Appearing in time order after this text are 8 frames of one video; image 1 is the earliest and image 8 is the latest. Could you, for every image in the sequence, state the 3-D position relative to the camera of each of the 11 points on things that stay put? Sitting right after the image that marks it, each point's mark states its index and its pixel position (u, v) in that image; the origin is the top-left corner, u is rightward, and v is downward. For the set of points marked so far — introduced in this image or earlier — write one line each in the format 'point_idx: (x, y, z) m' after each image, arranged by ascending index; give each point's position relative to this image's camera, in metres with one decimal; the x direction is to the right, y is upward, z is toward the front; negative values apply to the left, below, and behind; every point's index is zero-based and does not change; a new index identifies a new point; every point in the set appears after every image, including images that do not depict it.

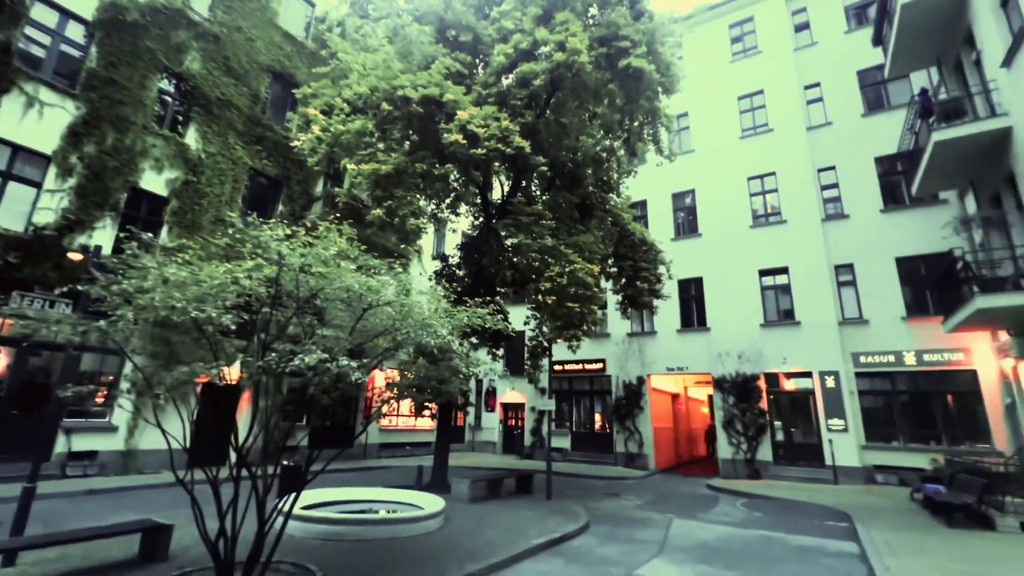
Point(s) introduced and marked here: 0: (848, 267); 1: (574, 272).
0: (+12.4, +0.8, +17.4) m
1: (+1.4, +0.3, +10.4) m
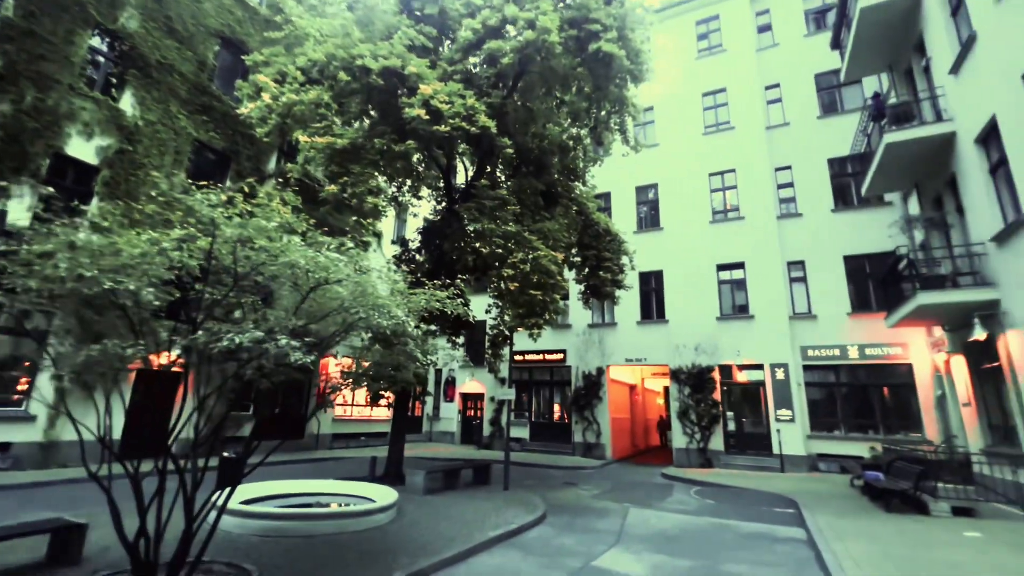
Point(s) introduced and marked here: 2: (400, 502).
0: (+11.0, +0.9, +18.0) m
1: (+0.6, +0.6, +10.2) m
2: (-2.1, -4.0, +8.7) m
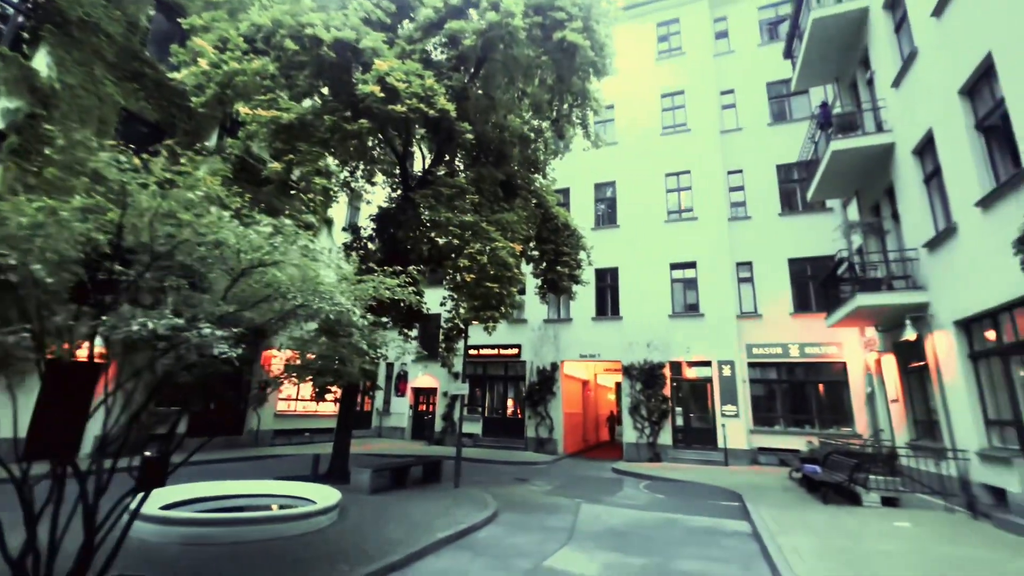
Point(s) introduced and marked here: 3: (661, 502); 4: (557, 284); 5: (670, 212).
0: (+9.3, +0.9, +18.7) m
1: (-0.3, +0.8, +9.9) m
2: (-3.0, -3.7, +8.3) m
3: (+3.3, -4.8, +10.6) m
4: (+1.2, +0.1, +13.0) m
5: (+6.6, +3.2, +19.9) m
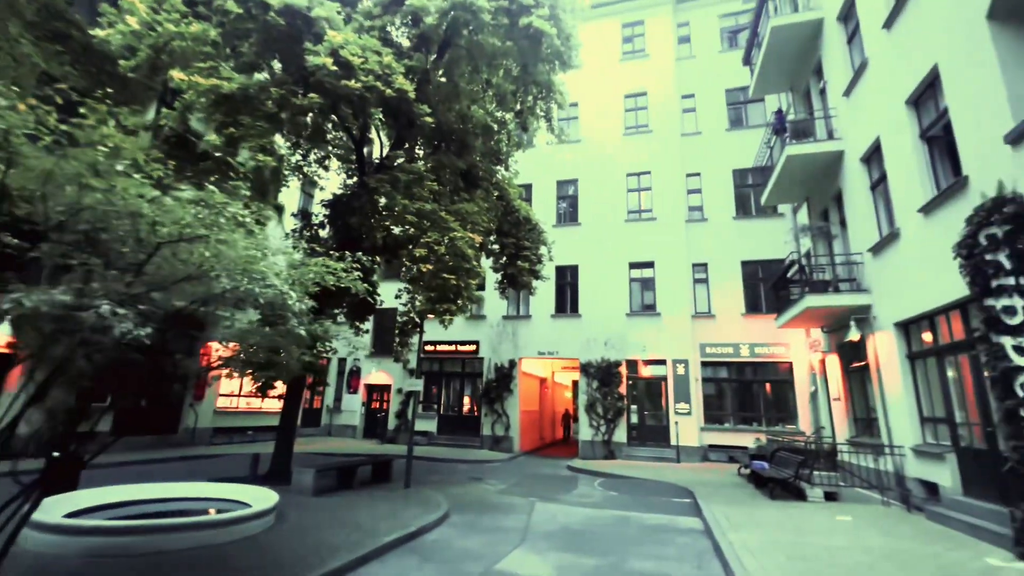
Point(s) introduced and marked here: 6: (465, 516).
0: (+7.7, +0.9, +19.1) m
1: (-1.2, +0.9, +9.6) m
2: (-3.7, -3.5, +7.7) m
3: (+2.3, -4.7, +10.6) m
4: (+0.1, +0.2, +12.7) m
5: (+5.0, +3.2, +20.0) m
6: (-0.8, -4.0, +8.3) m
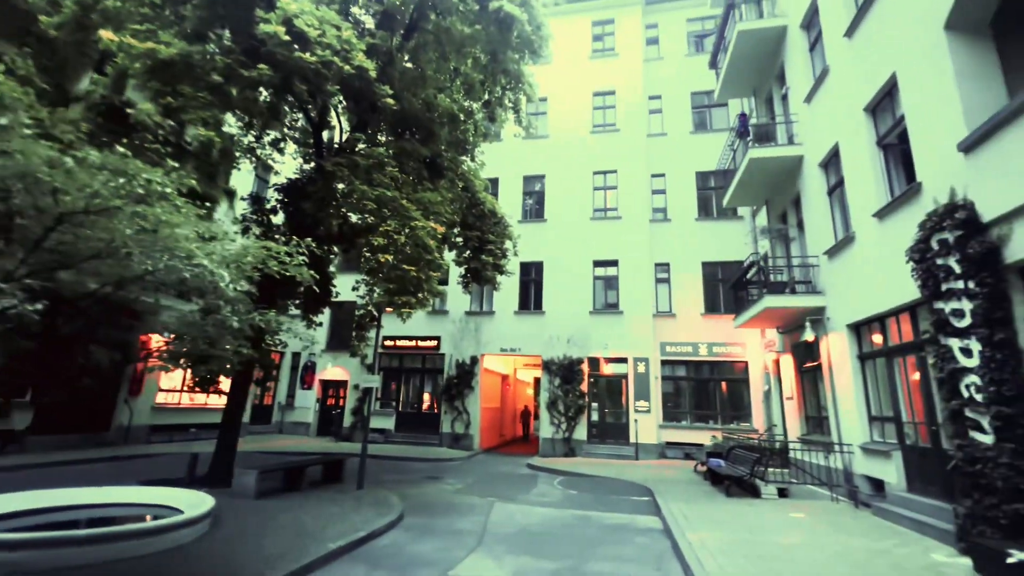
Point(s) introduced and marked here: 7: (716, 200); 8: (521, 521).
0: (+6.3, +0.9, +19.3) m
1: (-1.9, +1.1, +9.2) m
2: (-4.4, -3.3, +7.1) m
3: (+1.4, -4.7, +10.4) m
4: (-0.8, +0.4, +12.4) m
5: (+3.6, +3.3, +20.1) m
6: (-1.5, -3.8, +7.9) m
7: (+8.4, +3.6, +19.4) m
8: (+0.2, -4.0, +8.2) m
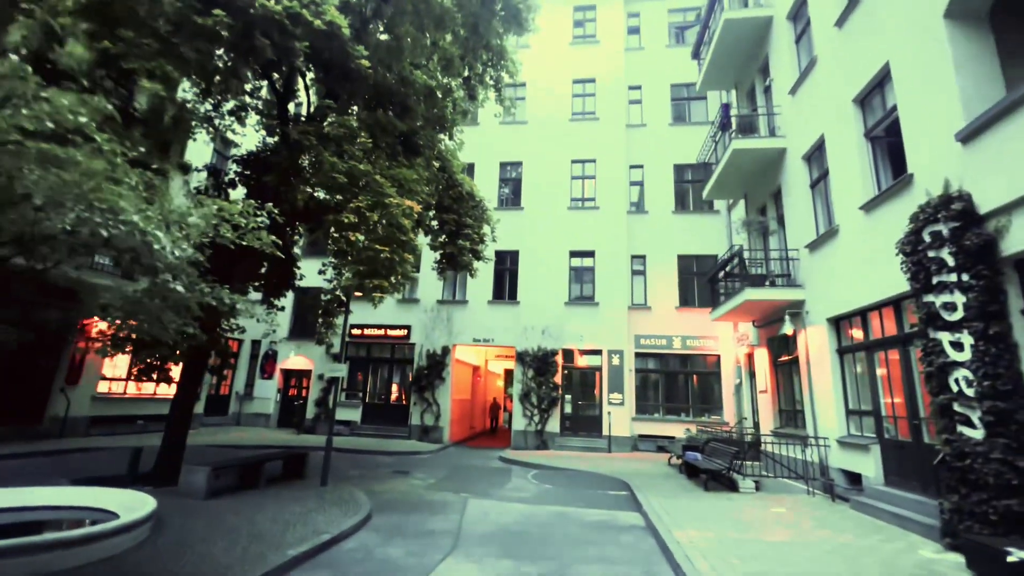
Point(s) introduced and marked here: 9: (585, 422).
0: (+5.3, +1.2, +19.1) m
1: (-2.2, +1.4, +8.5) m
2: (-4.7, -3.0, +6.4) m
3: (+0.8, -4.4, +10.1) m
4: (-1.4, +0.7, +11.8) m
5: (+2.6, +3.7, +19.7) m
6: (-1.9, -3.6, +7.4) m
7: (+7.4, +3.9, +19.3) m
8: (-0.2, -3.8, +7.7) m
9: (+2.8, -5.0, +17.6) m
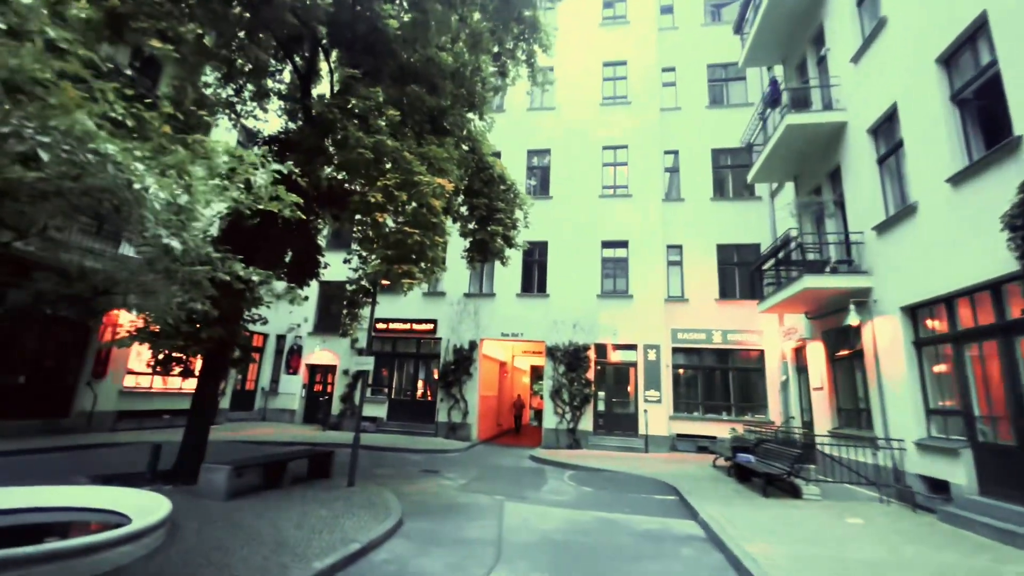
0: (+6.4, +1.5, +18.2) m
1: (-1.5, +1.6, +7.9) m
2: (-4.1, -2.8, +5.9) m
3: (+1.6, -4.1, +9.3) m
4: (-0.6, +1.0, +11.2) m
5: (+3.7, +4.0, +18.8) m
6: (-1.3, -3.3, +6.7) m
7: (+8.5, +4.2, +18.2) m
8: (+0.4, -3.5, +7.0) m
9: (+3.8, -4.7, +16.8) m
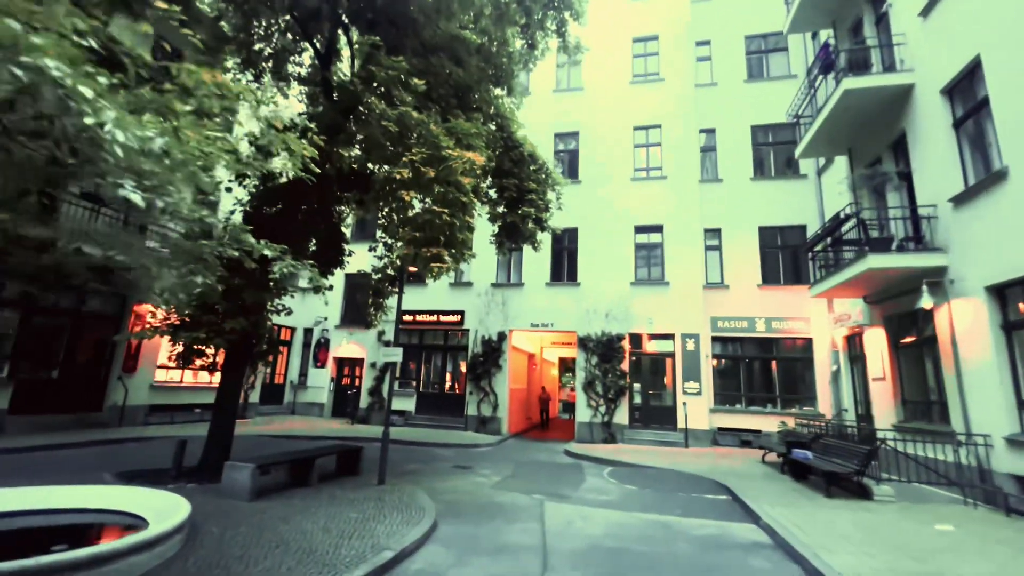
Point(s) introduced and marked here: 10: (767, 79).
0: (+7.4, +2.0, +17.2) m
1: (-1.0, +1.8, +7.3) m
2: (-3.6, -2.6, +5.5) m
3: (+2.3, -3.8, +8.7) m
4: (+0.1, +1.3, +10.5) m
5: (+4.7, +4.5, +17.9) m
6: (-0.7, -3.1, +6.2) m
7: (+9.5, +4.7, +17.1) m
8: (+1.0, -3.3, +6.4) m
9: (+4.9, -4.3, +16.0) m
10: (+9.5, +7.8, +17.6) m
